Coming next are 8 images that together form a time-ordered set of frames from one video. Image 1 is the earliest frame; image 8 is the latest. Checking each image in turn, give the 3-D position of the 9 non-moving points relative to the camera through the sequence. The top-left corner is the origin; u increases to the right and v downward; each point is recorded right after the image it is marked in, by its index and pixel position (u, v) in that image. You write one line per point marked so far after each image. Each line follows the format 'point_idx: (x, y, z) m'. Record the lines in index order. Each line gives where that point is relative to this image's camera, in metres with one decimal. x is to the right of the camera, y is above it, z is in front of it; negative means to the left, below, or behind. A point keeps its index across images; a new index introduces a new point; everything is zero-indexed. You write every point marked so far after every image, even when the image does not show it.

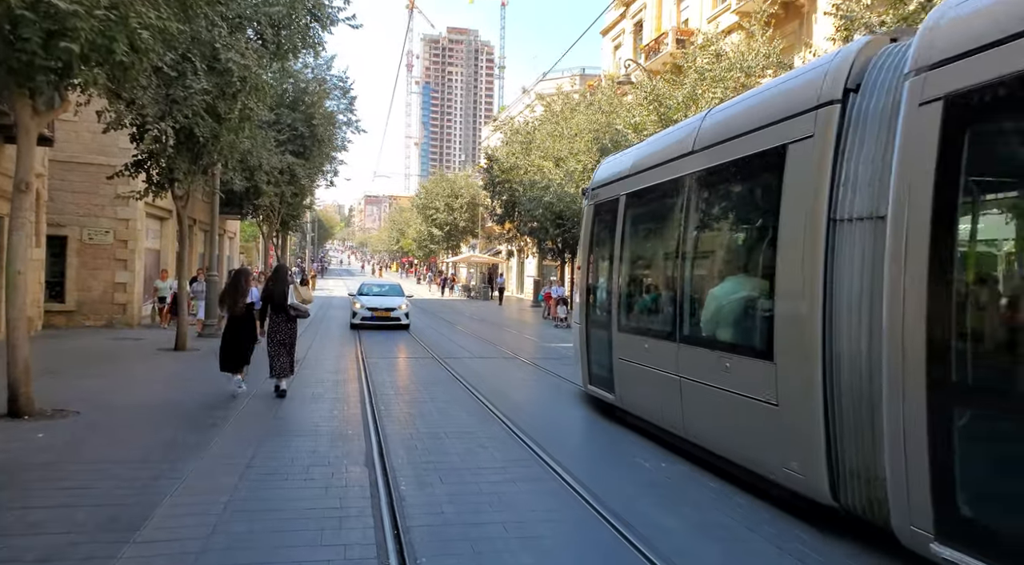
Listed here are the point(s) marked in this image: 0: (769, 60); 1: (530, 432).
0: (+6.6, +5.7, +18.7) m
1: (+0.1, -1.7, +8.2) m
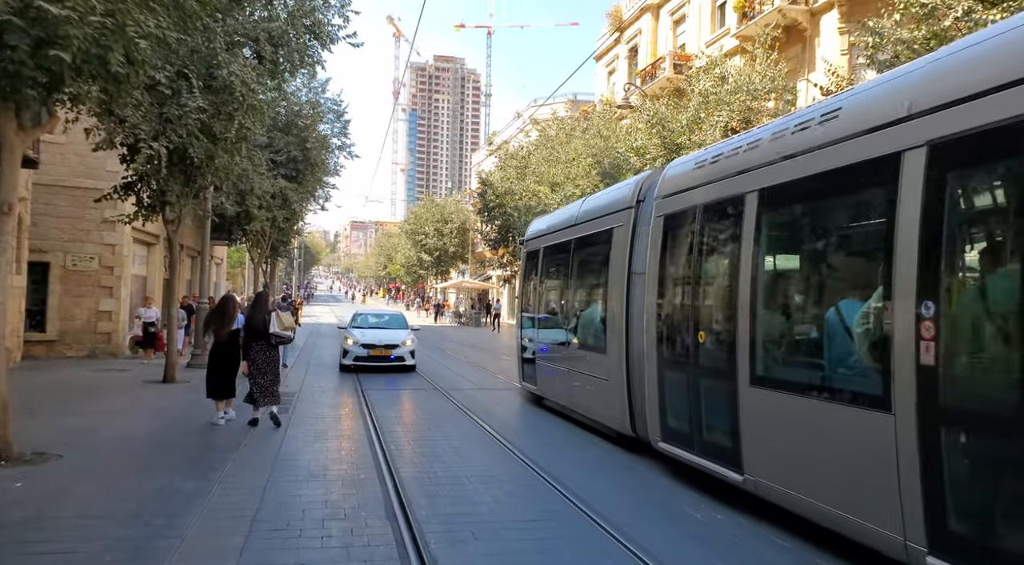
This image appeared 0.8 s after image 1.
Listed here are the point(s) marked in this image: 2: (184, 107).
0: (+6.7, +5.0, +18.4) m
1: (+0.4, -2.0, +7.6) m
2: (-5.0, +2.7, +11.1) m
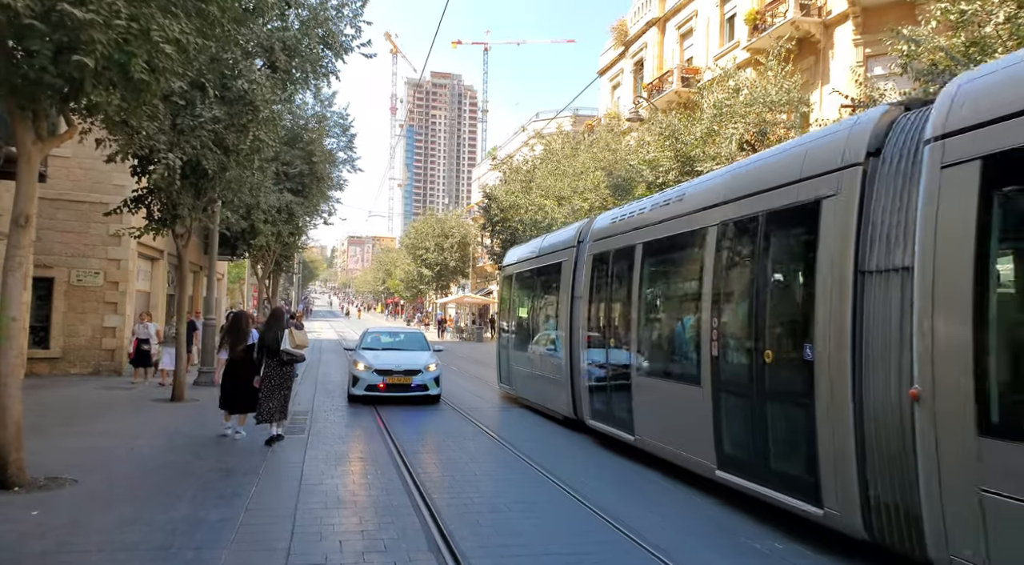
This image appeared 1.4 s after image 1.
0: (+7.0, +4.7, +18.2) m
1: (+0.7, -2.1, +7.3) m
2: (-4.7, +2.4, +10.9) m
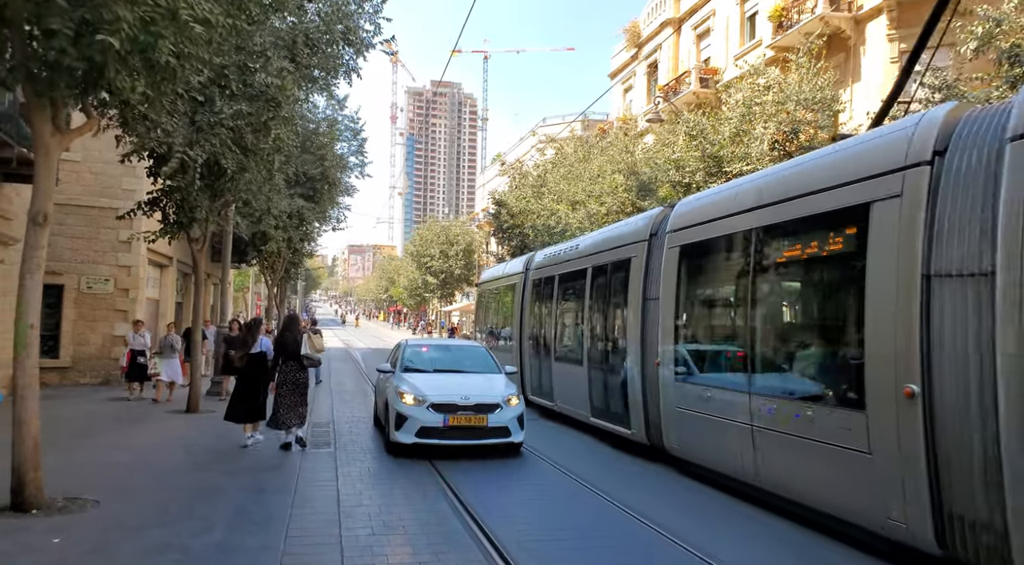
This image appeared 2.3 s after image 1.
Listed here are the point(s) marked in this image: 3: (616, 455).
0: (+7.5, +4.6, +17.7) m
1: (+1.3, -2.1, +6.7) m
2: (-4.1, +2.4, +10.3) m
3: (+1.5, -2.3, +9.9) m
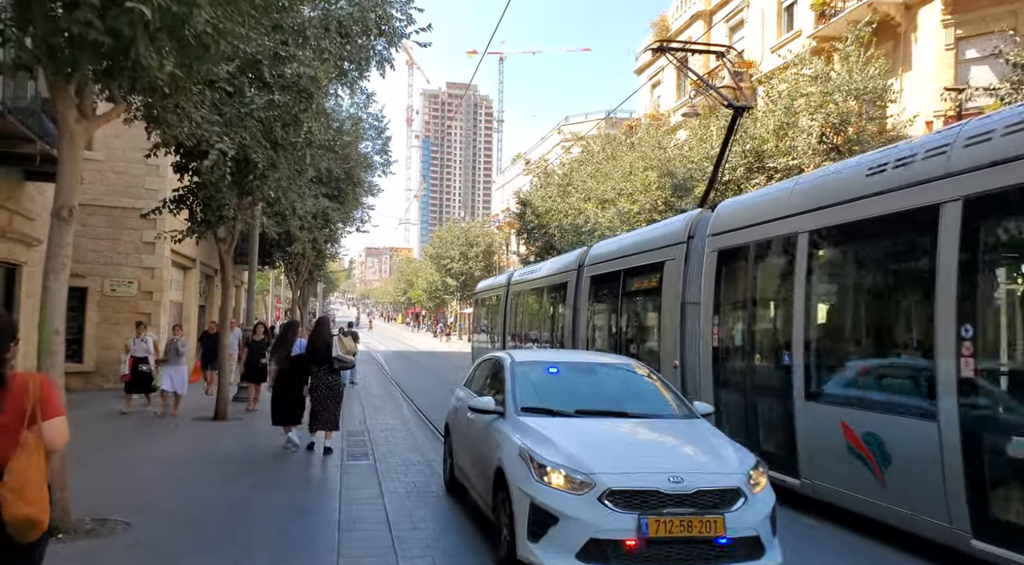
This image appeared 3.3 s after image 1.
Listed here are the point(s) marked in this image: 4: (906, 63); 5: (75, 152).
0: (+8.2, +4.6, +16.9) m
1: (+1.8, -2.1, +5.9) m
2: (-3.5, +2.4, +9.8) m
3: (+2.1, -2.3, +9.2) m
4: (+10.1, +5.7, +18.8) m
5: (-3.5, +1.0, +5.8) m
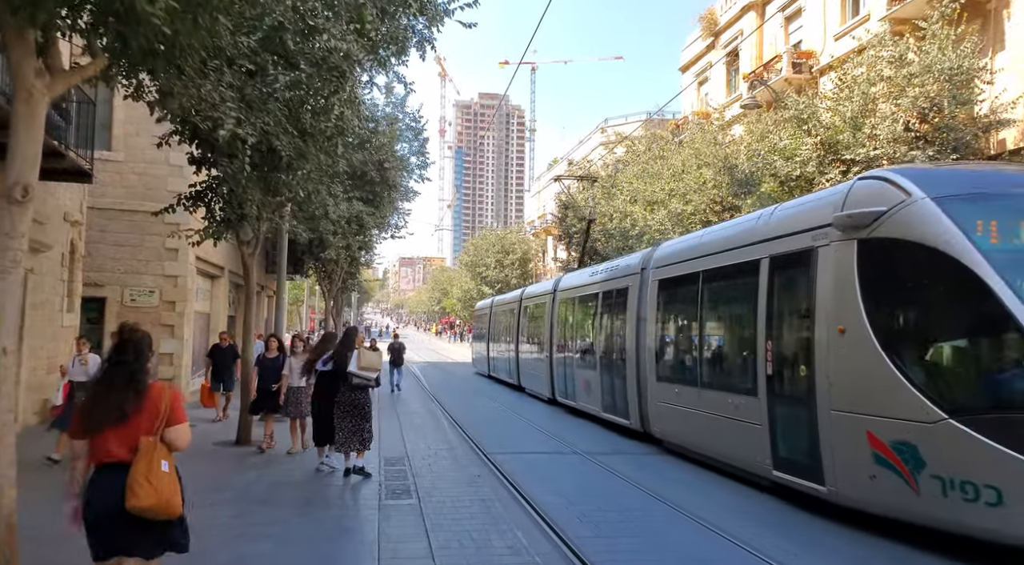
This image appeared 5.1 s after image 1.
0: (+9.3, +4.5, +15.1) m
1: (+2.4, -2.1, +4.4) m
2: (-2.8, +2.3, +8.5) m
3: (+2.9, -2.4, +7.6) m
4: (+11.2, +5.6, +17.0) m
5: (-2.9, +1.0, +4.5) m
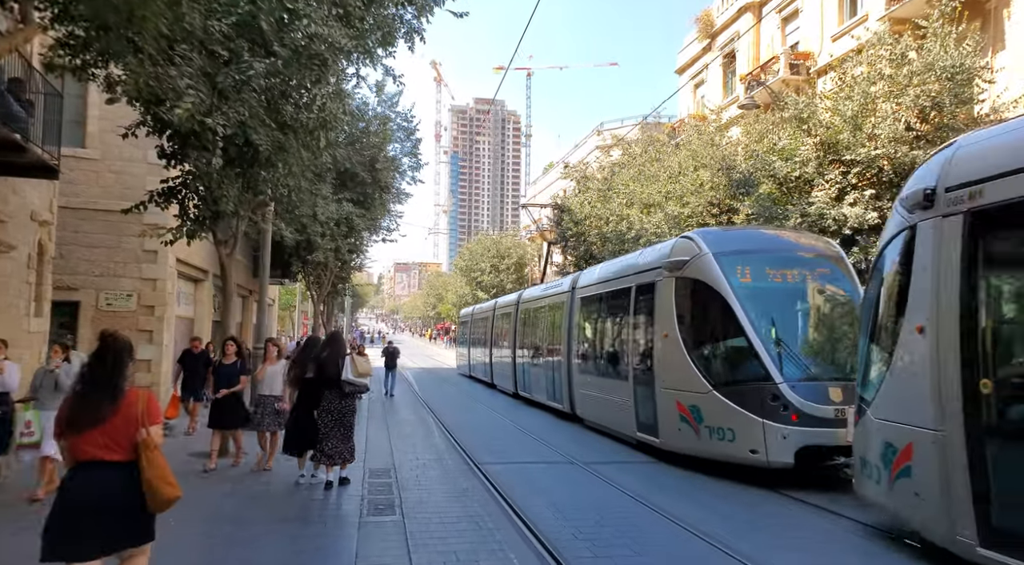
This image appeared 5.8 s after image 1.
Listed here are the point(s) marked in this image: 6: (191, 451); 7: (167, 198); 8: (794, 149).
0: (+9.1, +4.5, +14.7) m
1: (+2.3, -2.1, +3.9) m
2: (-2.9, +2.3, +8.0) m
3: (+2.8, -2.4, +7.1) m
4: (+11.1, +5.5, +16.6) m
5: (-3.0, +1.0, +4.0) m
6: (-4.7, -2.5, +10.7) m
7: (-4.5, +1.0, +9.5) m
8: (+6.6, +3.1, +17.2) m
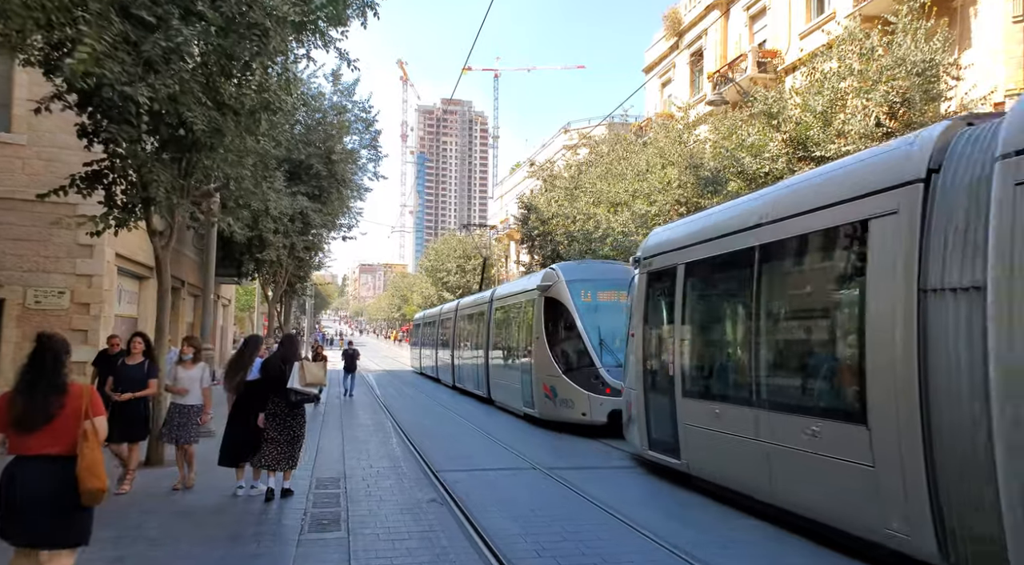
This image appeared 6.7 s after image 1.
0: (+8.4, +4.5, +14.5) m
1: (+2.1, -2.0, +3.3) m
2: (-3.3, +2.3, +7.2) m
3: (+2.4, -2.3, +6.6) m
4: (+10.2, +5.5, +16.5) m
5: (-3.2, +1.1, +3.2) m
6: (-5.2, -2.4, +9.9) m
7: (-4.9, +1.1, +8.7) m
8: (+5.8, +3.2, +16.9) m
